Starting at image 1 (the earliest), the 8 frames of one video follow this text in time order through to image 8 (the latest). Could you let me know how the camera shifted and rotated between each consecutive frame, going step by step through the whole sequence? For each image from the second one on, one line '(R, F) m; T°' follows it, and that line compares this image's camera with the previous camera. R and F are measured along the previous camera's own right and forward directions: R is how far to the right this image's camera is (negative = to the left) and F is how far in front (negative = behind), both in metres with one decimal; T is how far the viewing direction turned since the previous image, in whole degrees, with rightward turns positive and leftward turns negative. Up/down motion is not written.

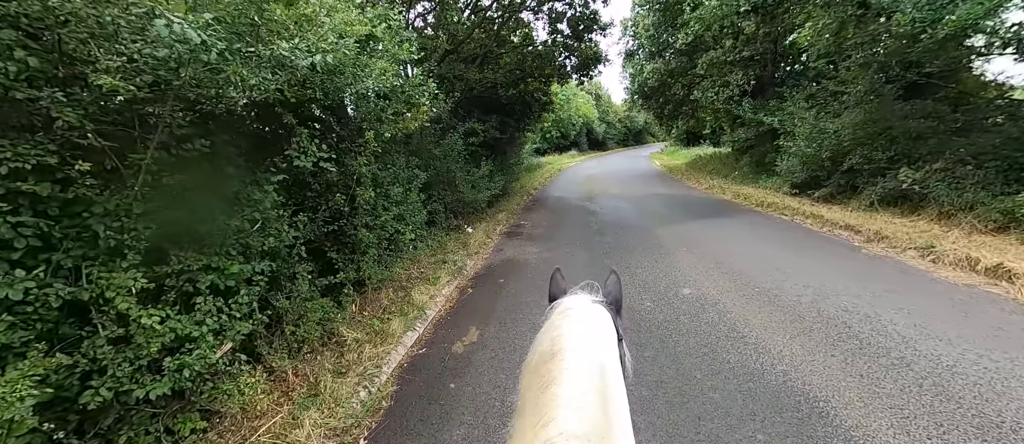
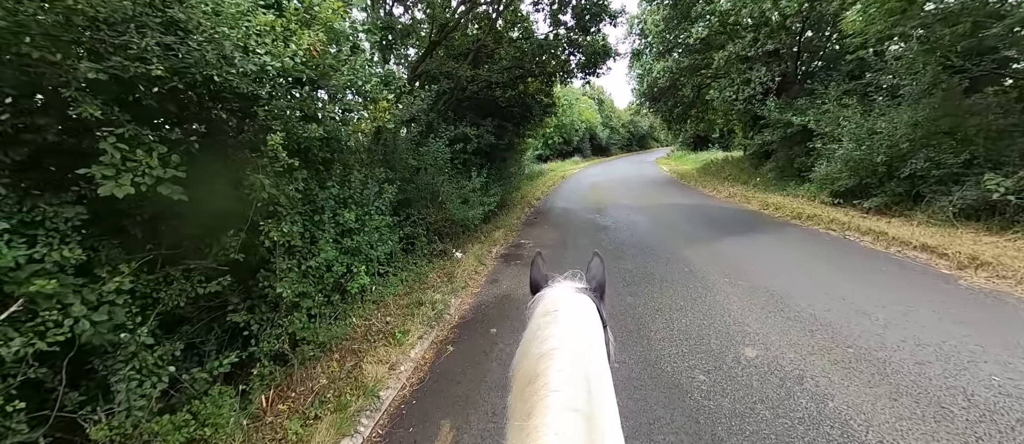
(+0.1, +1.3) m; 0°
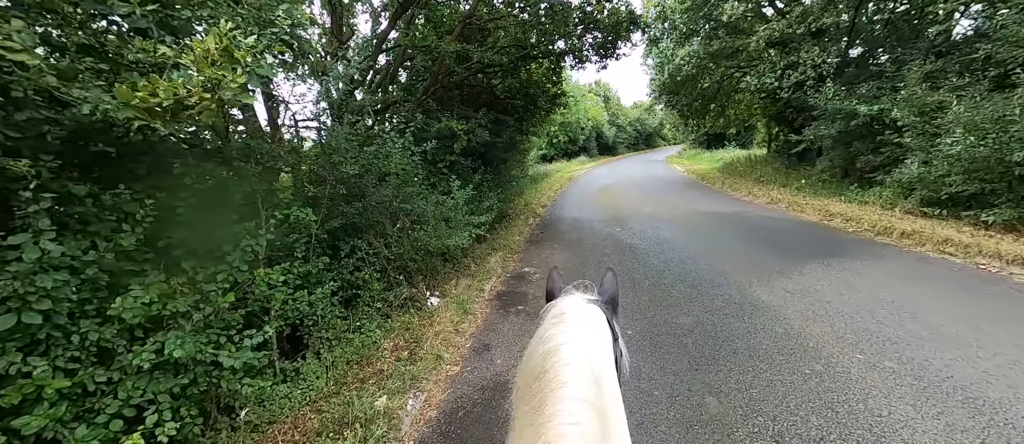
(+0.1, +1.9) m; -1°
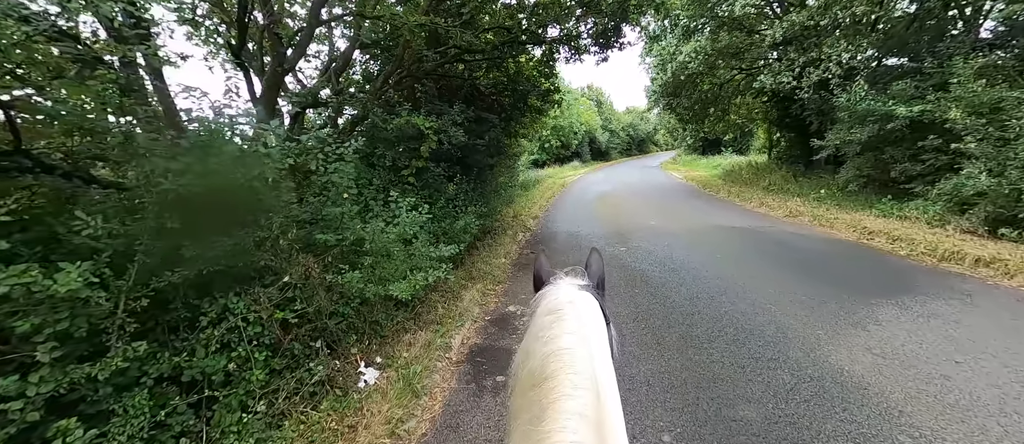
(+0.1, +1.3) m; +1°
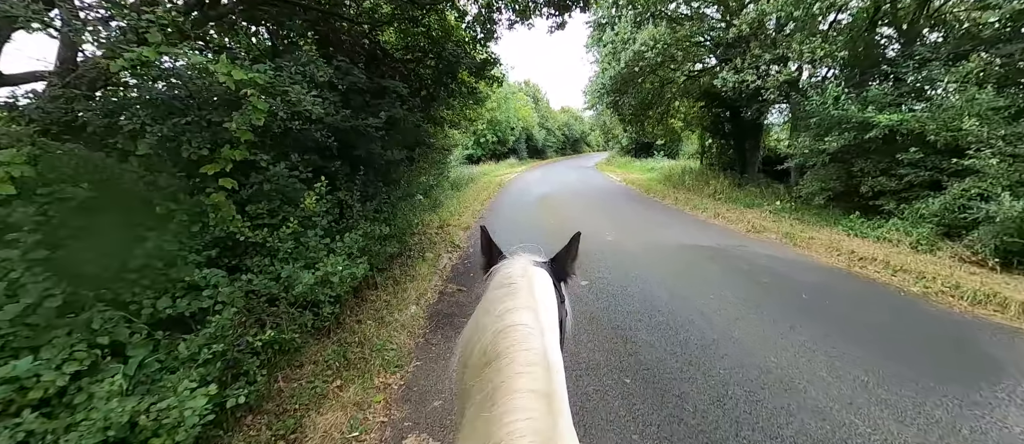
(+0.2, +2.1) m; +10°
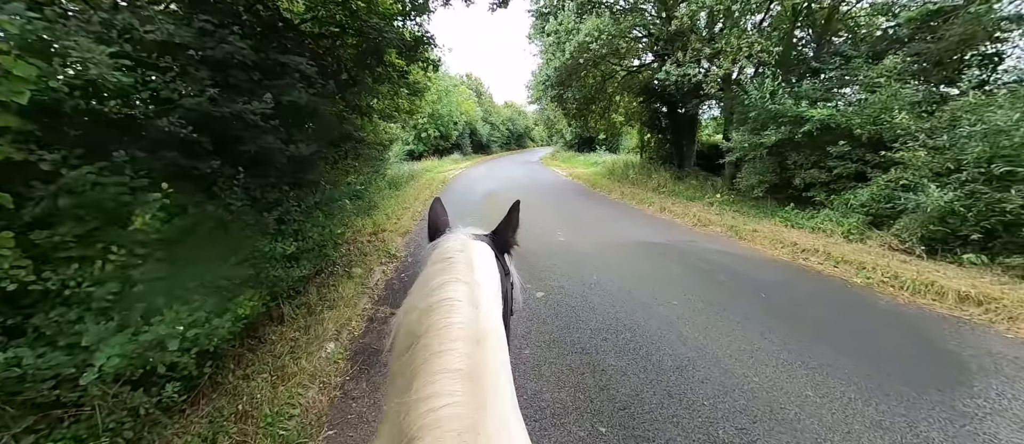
(0.0, +0.7) m; +8°
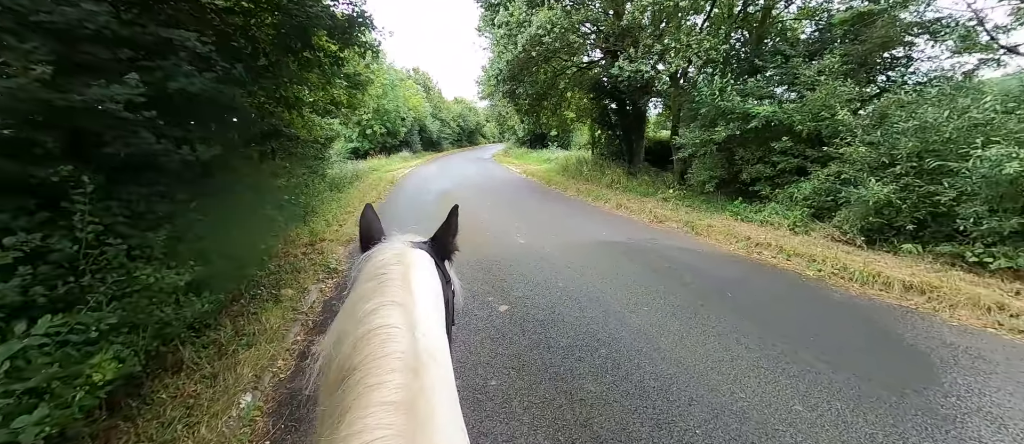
(0.0, +0.5) m; +7°
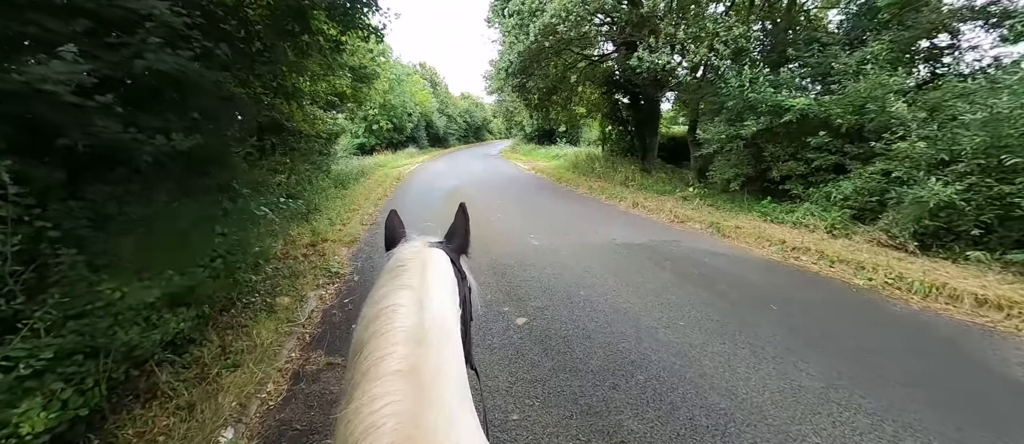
(-0.1, +0.4) m; -2°
